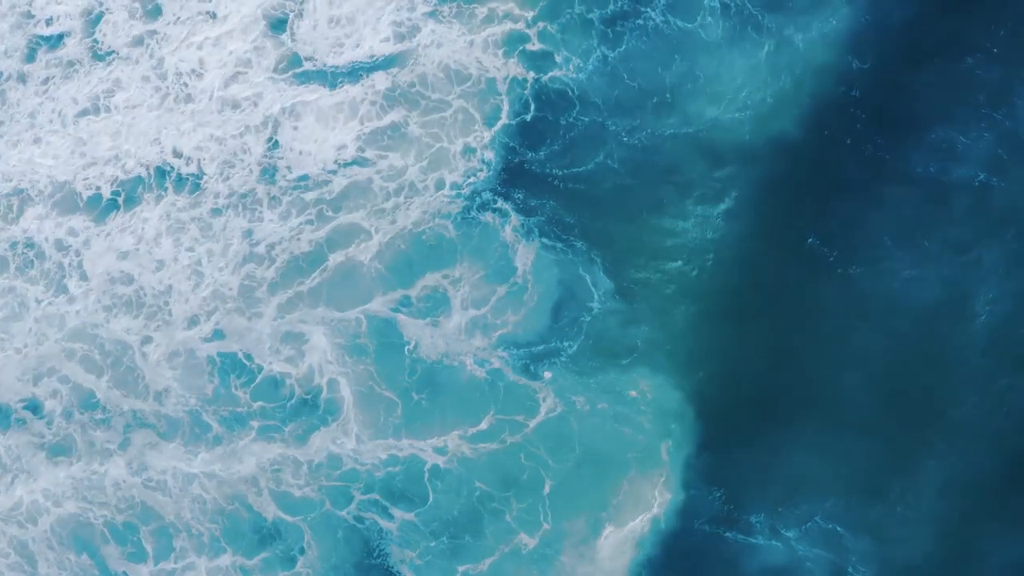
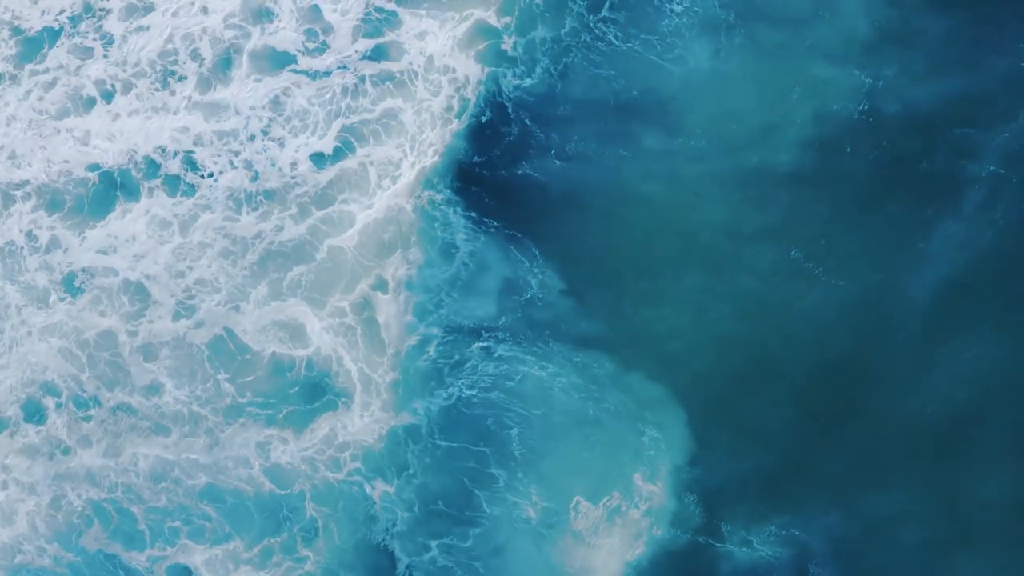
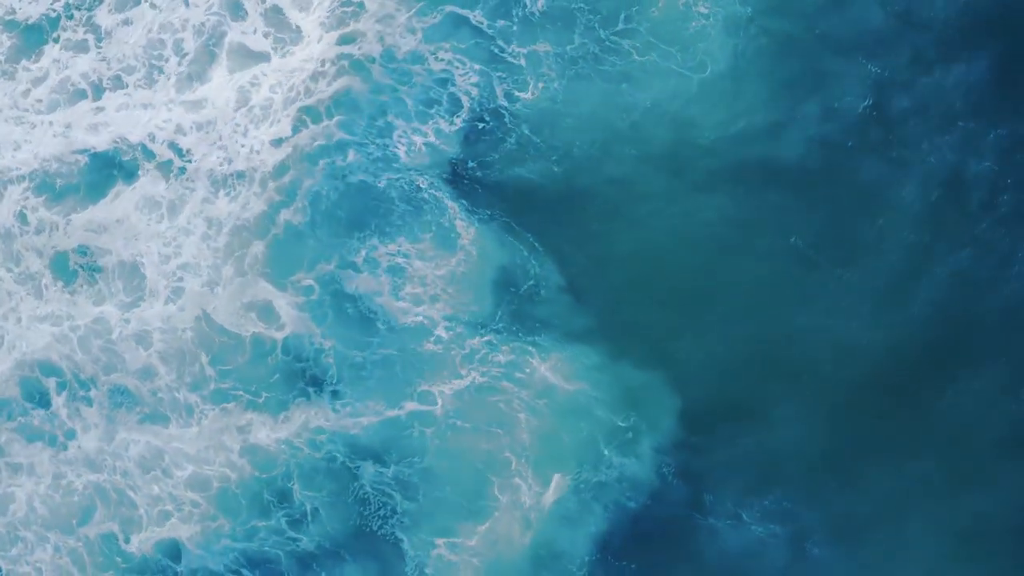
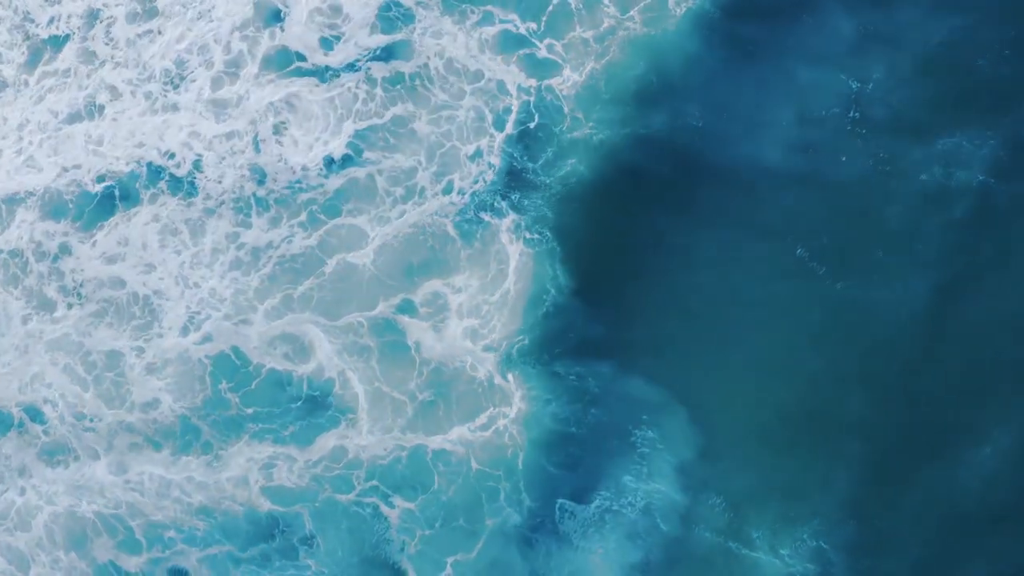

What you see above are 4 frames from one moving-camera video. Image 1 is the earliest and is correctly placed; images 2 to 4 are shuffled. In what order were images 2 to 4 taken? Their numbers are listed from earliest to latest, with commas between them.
4, 2, 3
